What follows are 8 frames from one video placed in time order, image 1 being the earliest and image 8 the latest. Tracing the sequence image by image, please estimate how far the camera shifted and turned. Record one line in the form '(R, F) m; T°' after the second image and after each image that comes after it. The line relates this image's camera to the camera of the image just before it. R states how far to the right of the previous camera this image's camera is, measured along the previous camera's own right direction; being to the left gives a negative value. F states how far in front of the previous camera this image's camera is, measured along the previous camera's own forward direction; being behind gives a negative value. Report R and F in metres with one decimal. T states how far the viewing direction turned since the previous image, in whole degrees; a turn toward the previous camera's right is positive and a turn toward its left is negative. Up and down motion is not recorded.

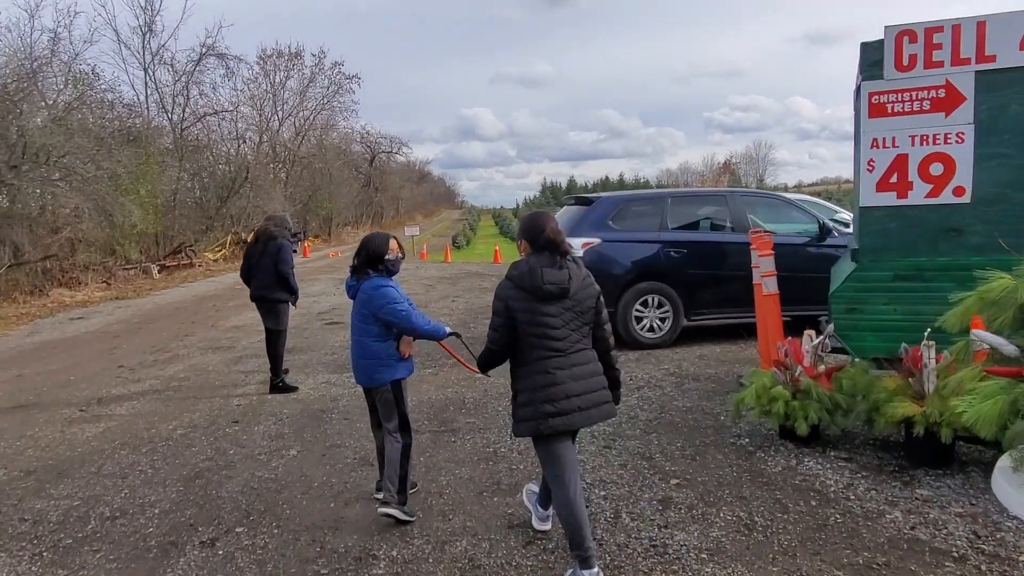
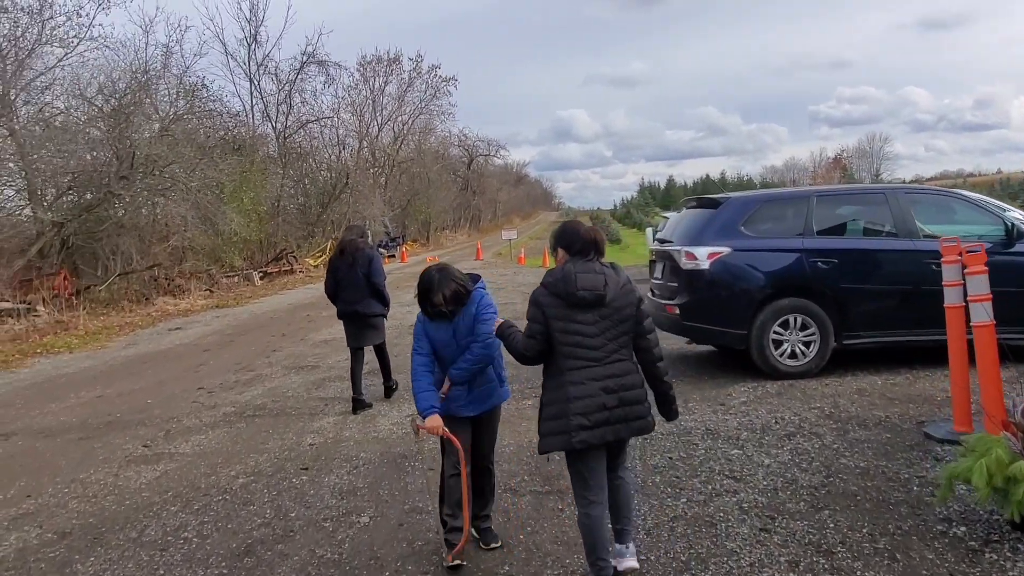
(-0.1, +1.0) m; -8°
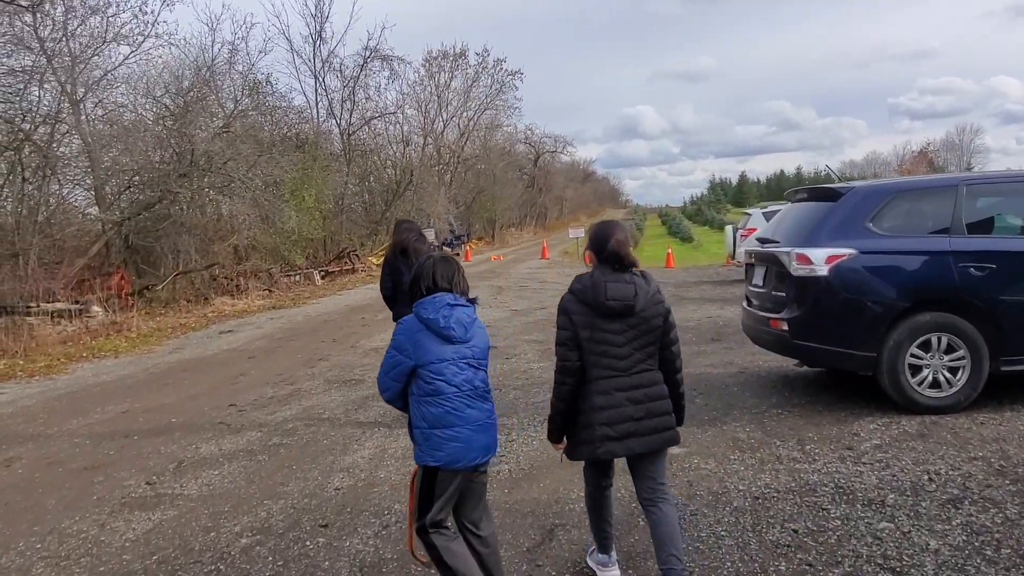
(0.0, +1.1) m; -5°
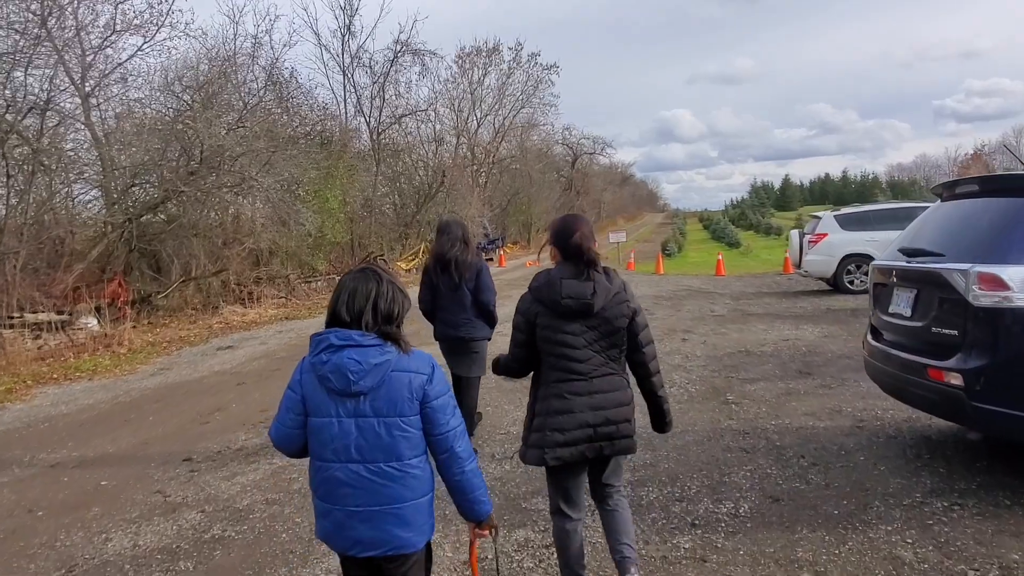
(0.0, +1.7) m; -3°
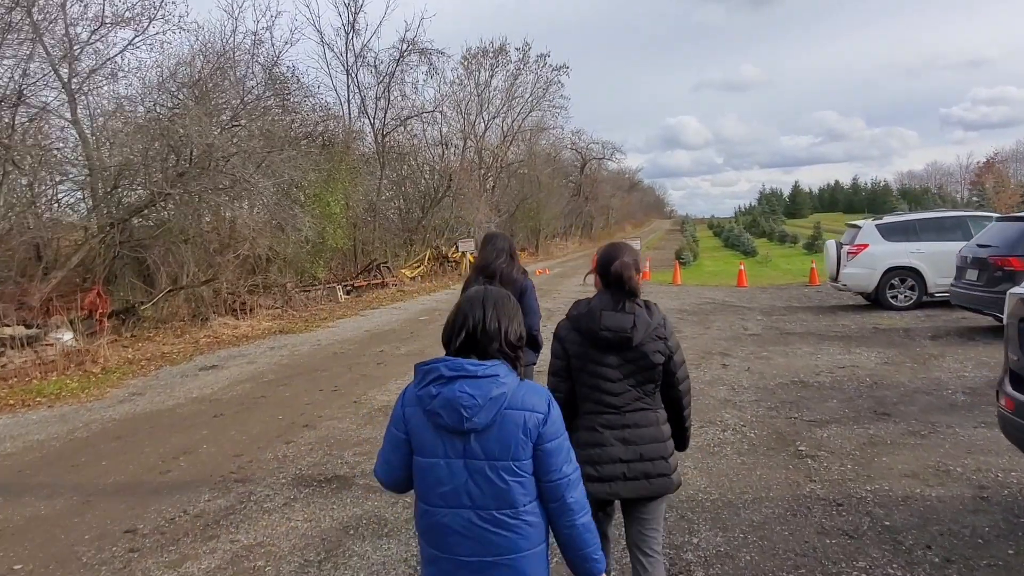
(-0.1, +1.1) m; 0°
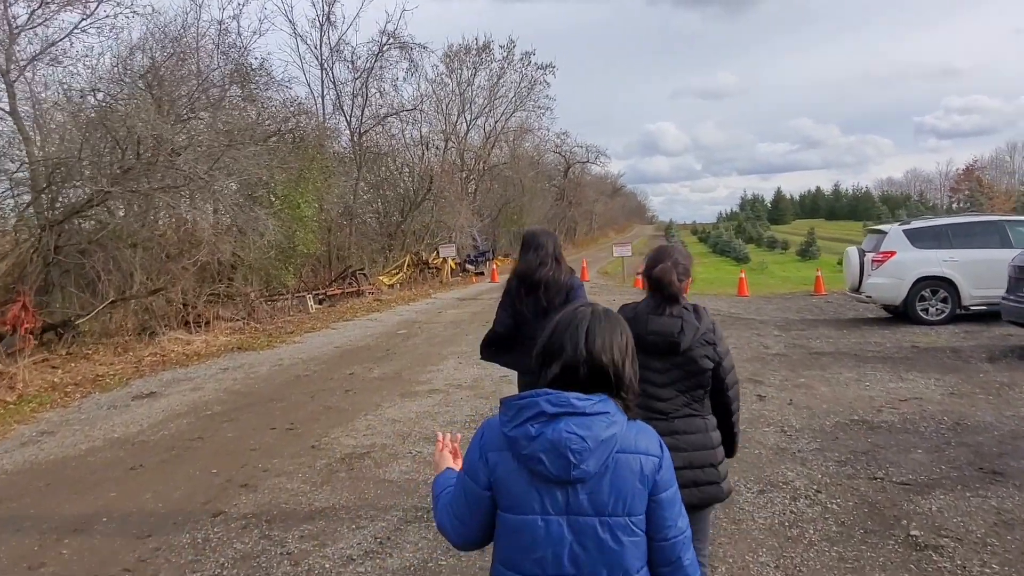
(-0.1, +1.4) m; +2°
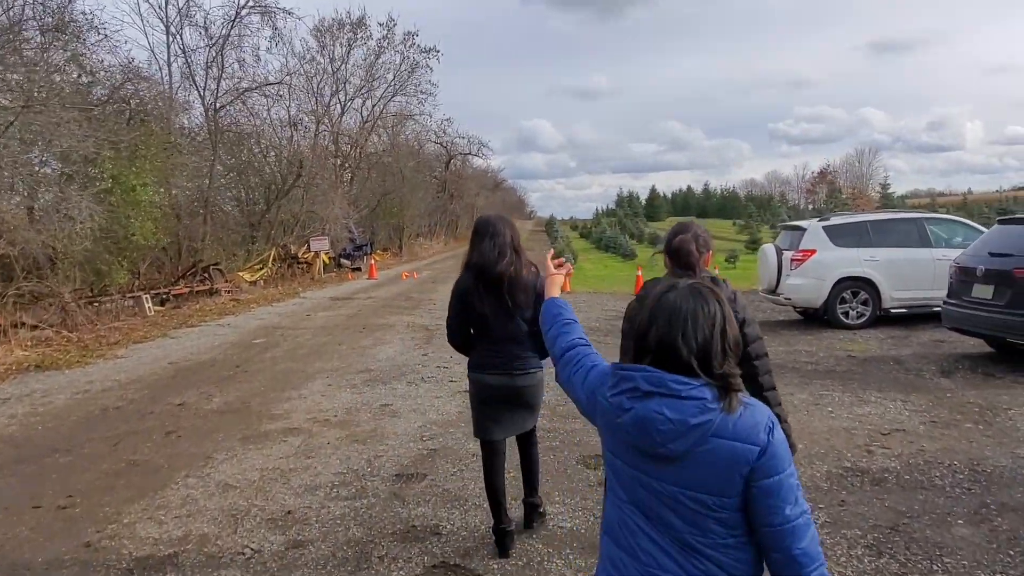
(-0.1, +1.8) m; +10°
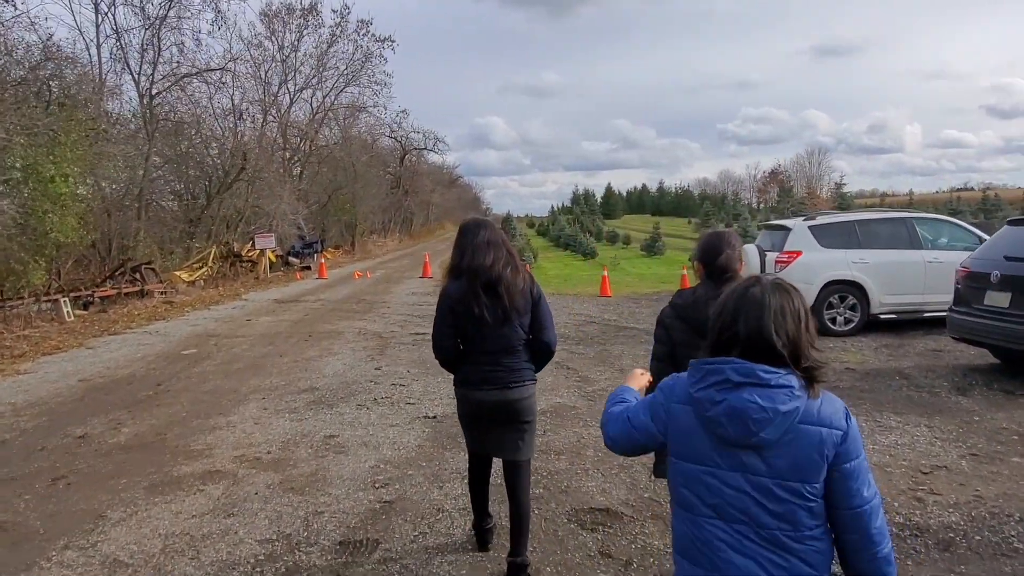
(-0.1, +1.0) m; +4°
